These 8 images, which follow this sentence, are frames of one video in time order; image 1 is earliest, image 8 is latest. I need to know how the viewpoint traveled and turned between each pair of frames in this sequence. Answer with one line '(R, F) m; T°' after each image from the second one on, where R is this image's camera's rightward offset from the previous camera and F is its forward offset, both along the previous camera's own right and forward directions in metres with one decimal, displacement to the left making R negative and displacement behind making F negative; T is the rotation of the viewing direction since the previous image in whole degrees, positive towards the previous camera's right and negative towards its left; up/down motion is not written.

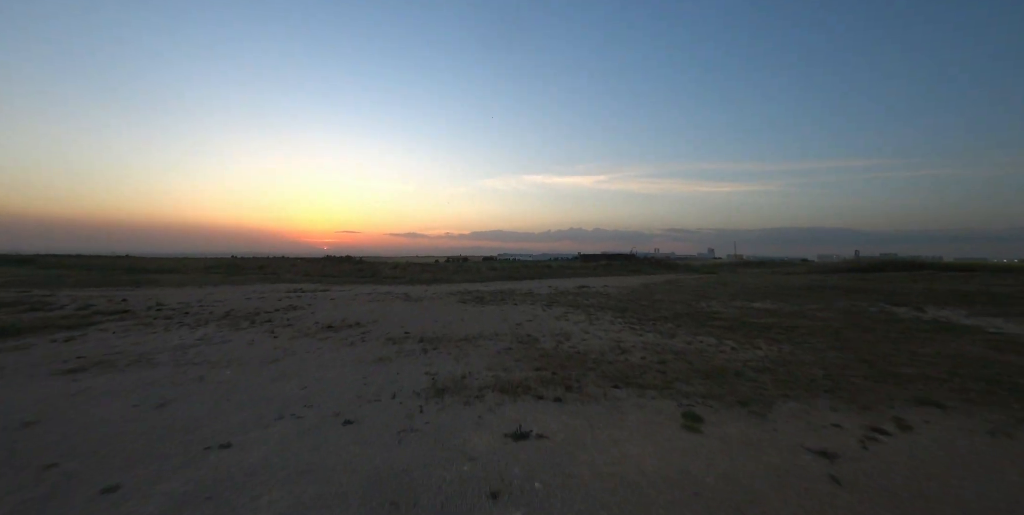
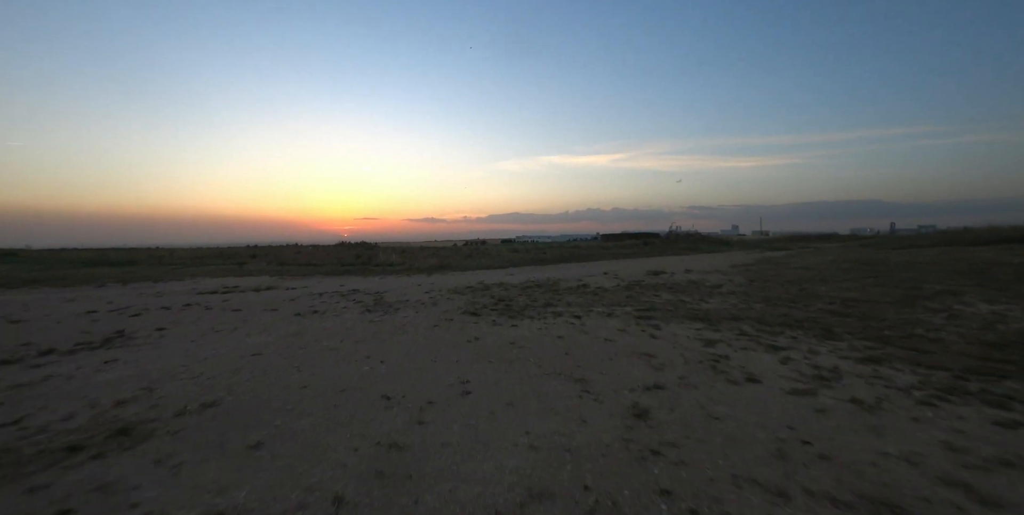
(-1.1, +10.8) m; -3°
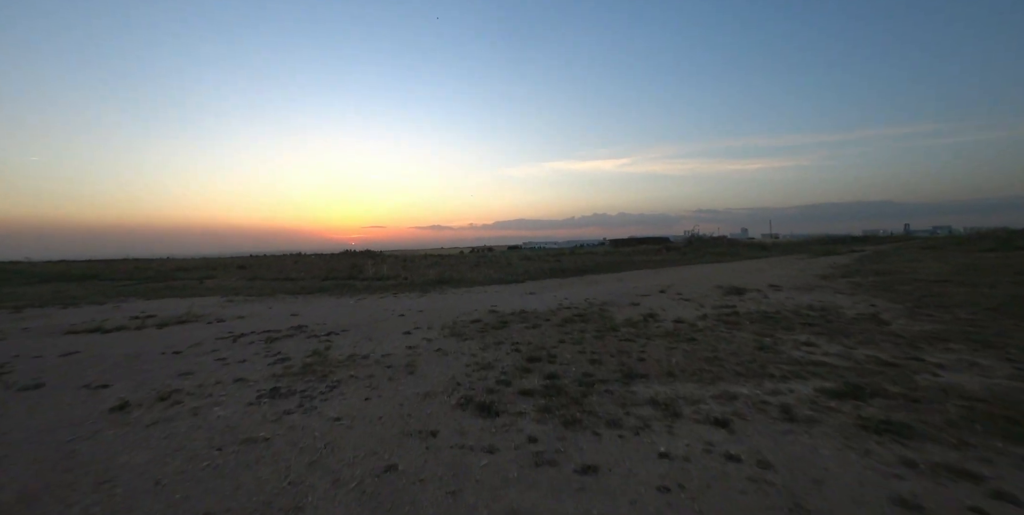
(-0.7, +6.3) m; -1°
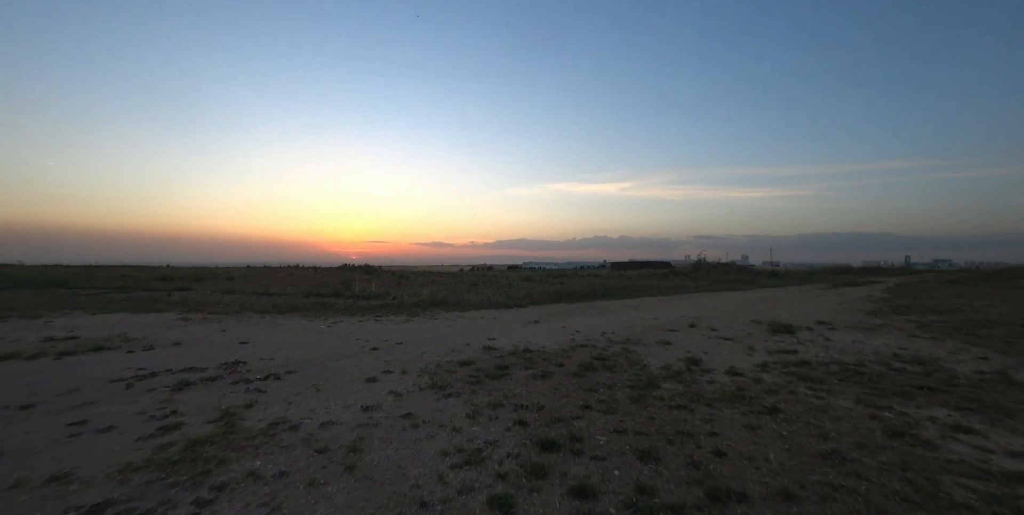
(-0.1, +2.7) m; 0°
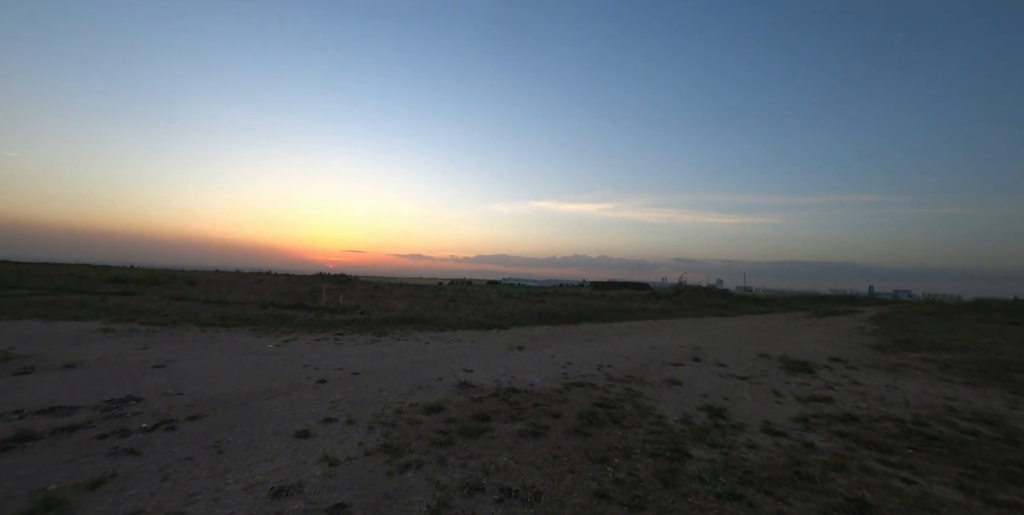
(-0.1, +1.9) m; +3°
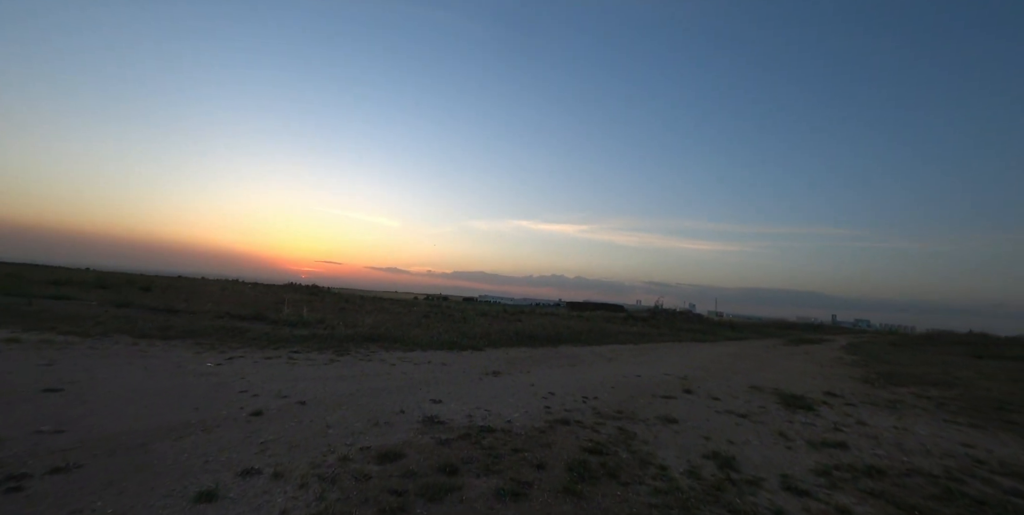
(-0.1, +1.2) m; +3°
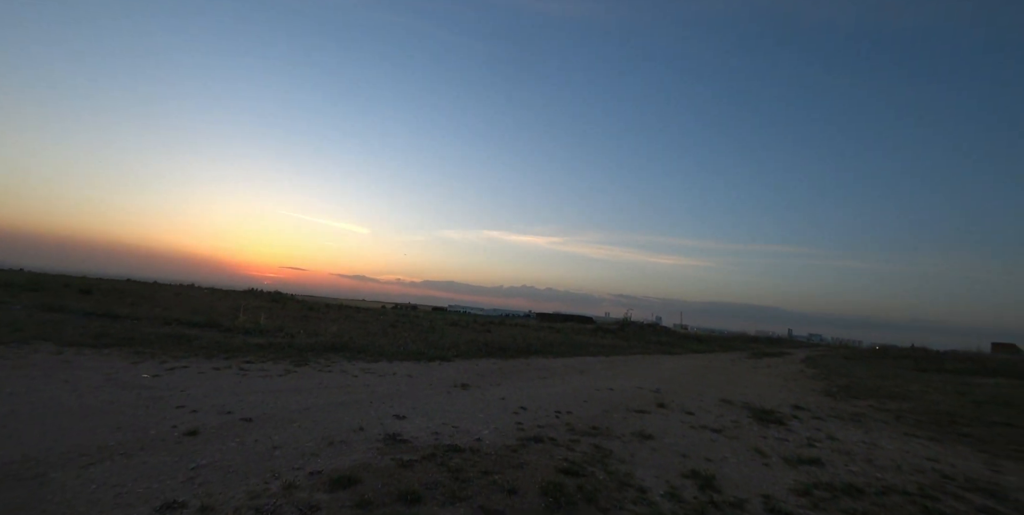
(0.0, +0.5) m; +4°
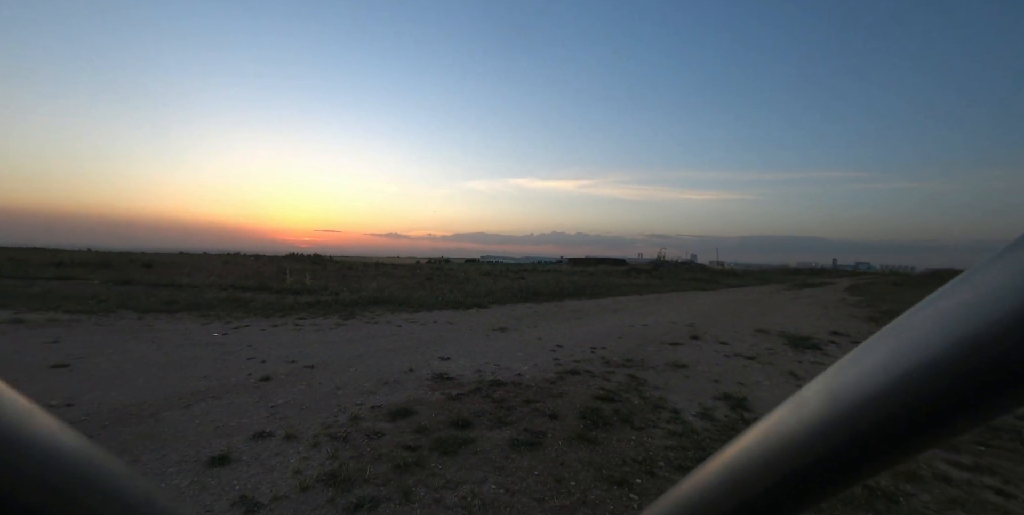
(0.0, -0.2) m; -4°
